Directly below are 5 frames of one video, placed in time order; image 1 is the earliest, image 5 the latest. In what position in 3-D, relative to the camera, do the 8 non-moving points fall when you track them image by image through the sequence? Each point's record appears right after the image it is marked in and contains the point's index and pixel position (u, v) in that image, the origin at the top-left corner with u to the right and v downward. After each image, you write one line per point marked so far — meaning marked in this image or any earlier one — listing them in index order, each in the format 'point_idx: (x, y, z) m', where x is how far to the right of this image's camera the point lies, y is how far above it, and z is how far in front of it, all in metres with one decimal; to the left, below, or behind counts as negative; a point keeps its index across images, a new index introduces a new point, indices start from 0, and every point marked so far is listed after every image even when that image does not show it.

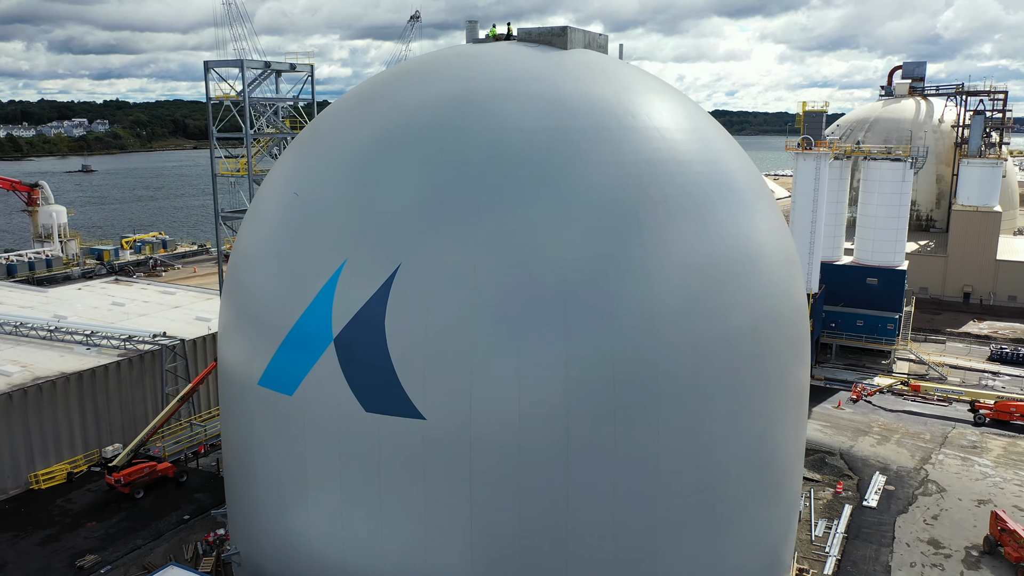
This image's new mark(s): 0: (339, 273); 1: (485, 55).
0: (-2.8, +0.2, +11.6) m
1: (-0.6, +3.9, +13.7) m
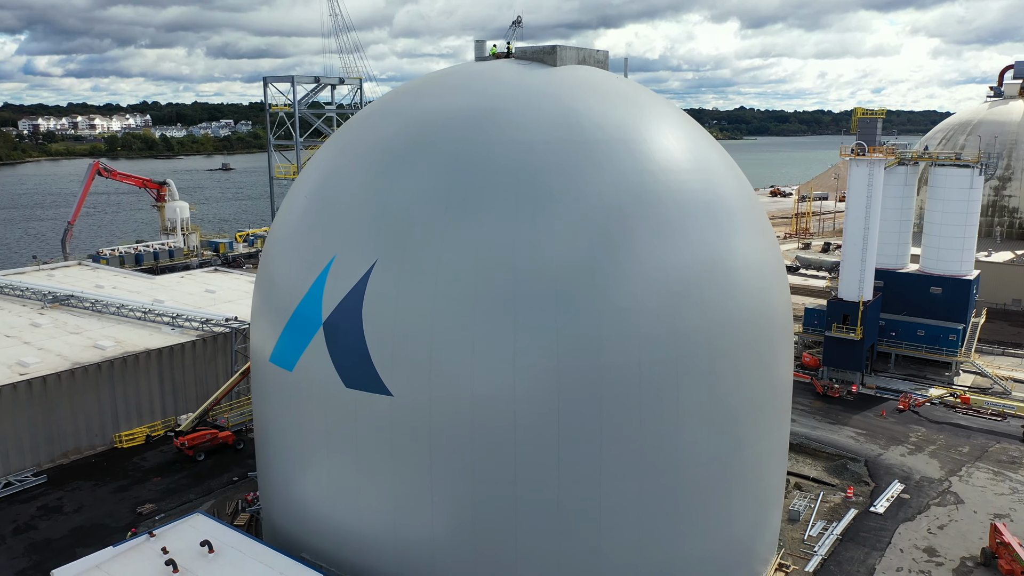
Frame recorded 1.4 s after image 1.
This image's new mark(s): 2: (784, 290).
0: (-3.2, +0.3, +13.3) m
1: (-0.5, +3.9, +15.0) m
2: (+5.0, -0.1, +15.7) m
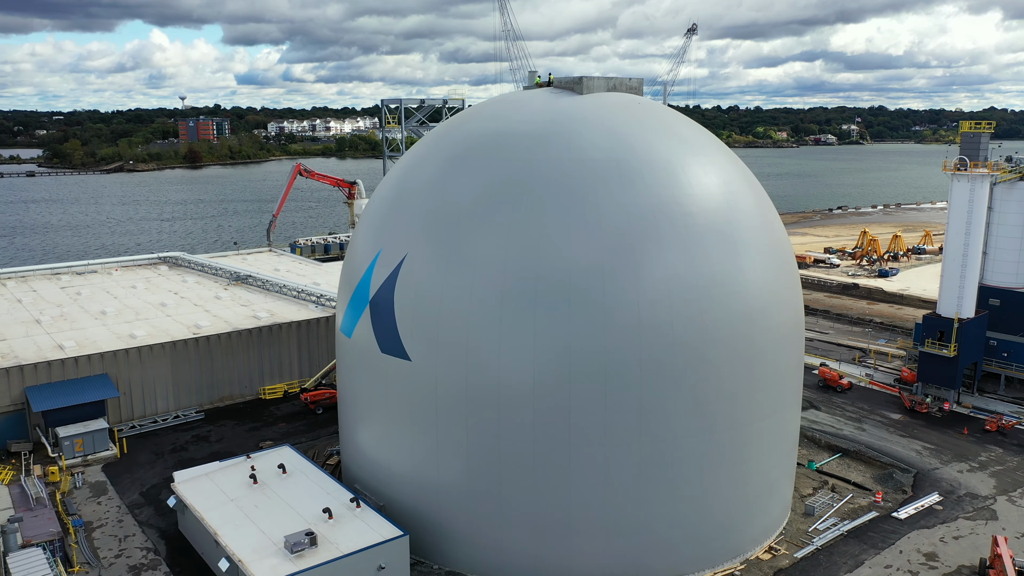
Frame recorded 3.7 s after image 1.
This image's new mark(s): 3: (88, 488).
0: (-2.8, +0.6, +16.6) m
1: (+0.4, +4.1, +17.7) m
2: (+5.7, -0.3, +17.0) m
3: (-9.6, -4.5, +18.4) m
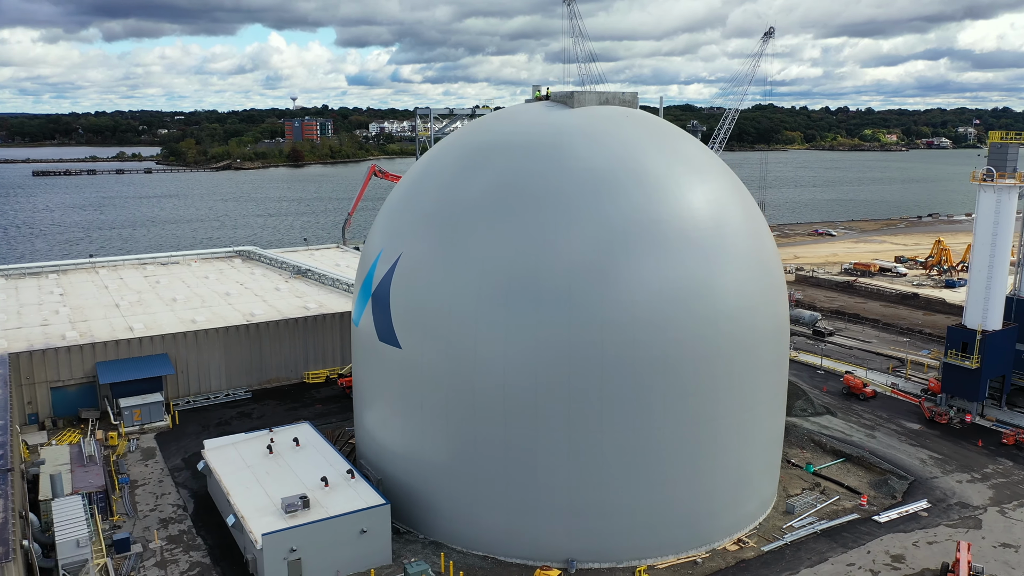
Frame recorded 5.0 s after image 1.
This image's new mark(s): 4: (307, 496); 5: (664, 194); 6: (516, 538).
0: (-2.9, +0.7, +18.4) m
1: (+0.5, +4.1, +19.0) m
2: (+5.6, -0.4, +17.7) m
3: (-9.6, -4.2, +21.0) m
4: (-4.0, -4.0, +15.8) m
5: (+3.2, +2.0, +17.1) m
6: (+0.1, -5.1, +16.6) m
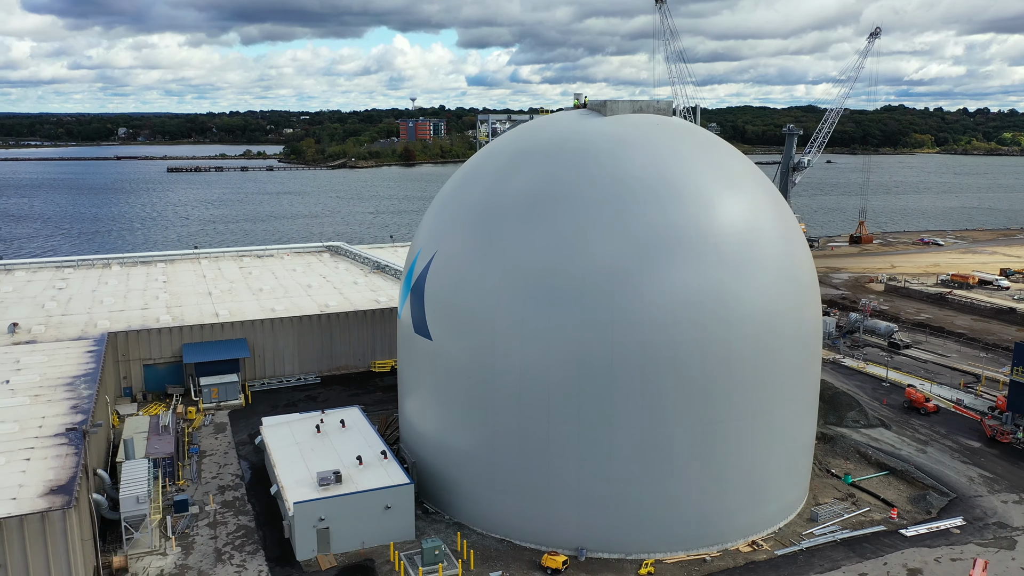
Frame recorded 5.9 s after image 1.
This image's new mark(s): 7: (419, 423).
0: (-2.0, +0.8, +19.6) m
1: (+1.5, +4.1, +19.8) m
2: (+6.2, -0.6, +17.8) m
3: (-8.5, -3.9, +23.1) m
4: (-3.6, -3.9, +17.2) m
5: (+3.8, +2.0, +17.6) m
6: (+0.5, -5.1, +17.5) m
7: (-2.2, -3.3, +19.6) m
